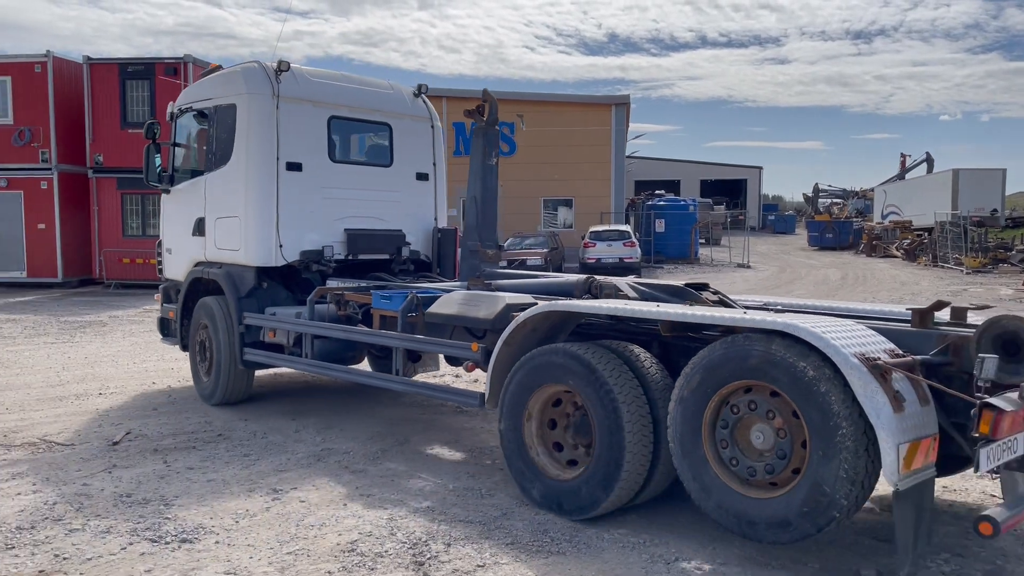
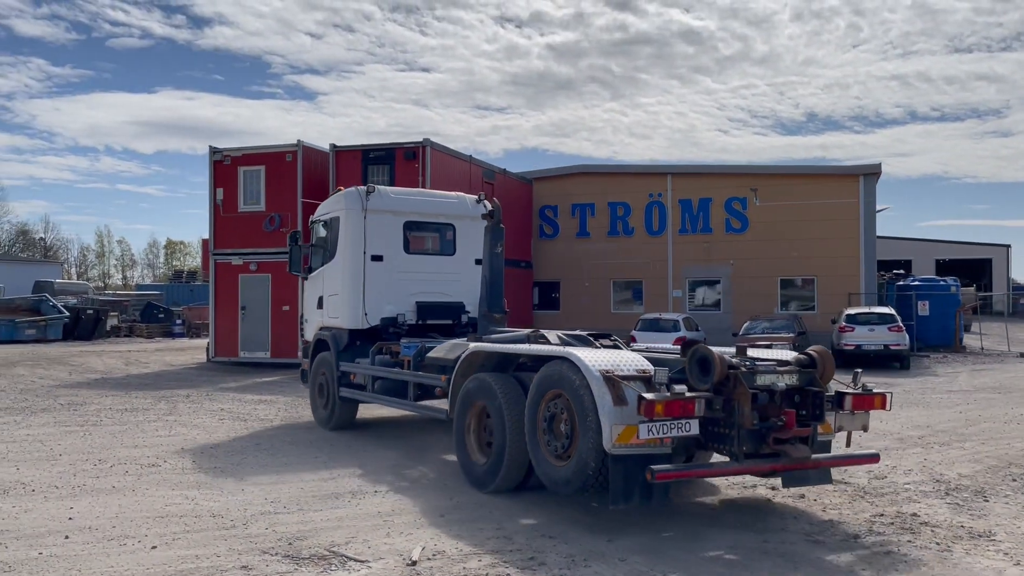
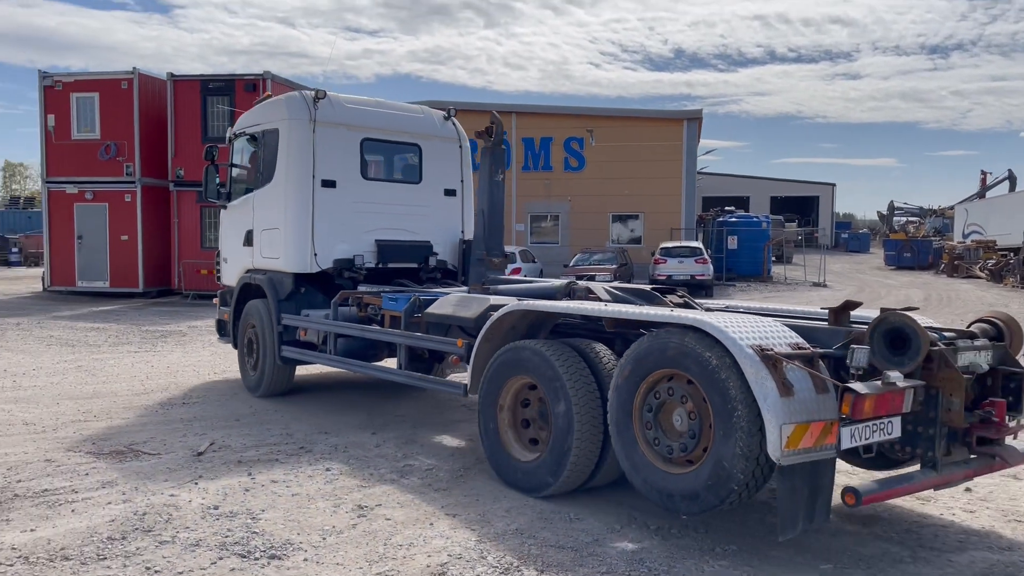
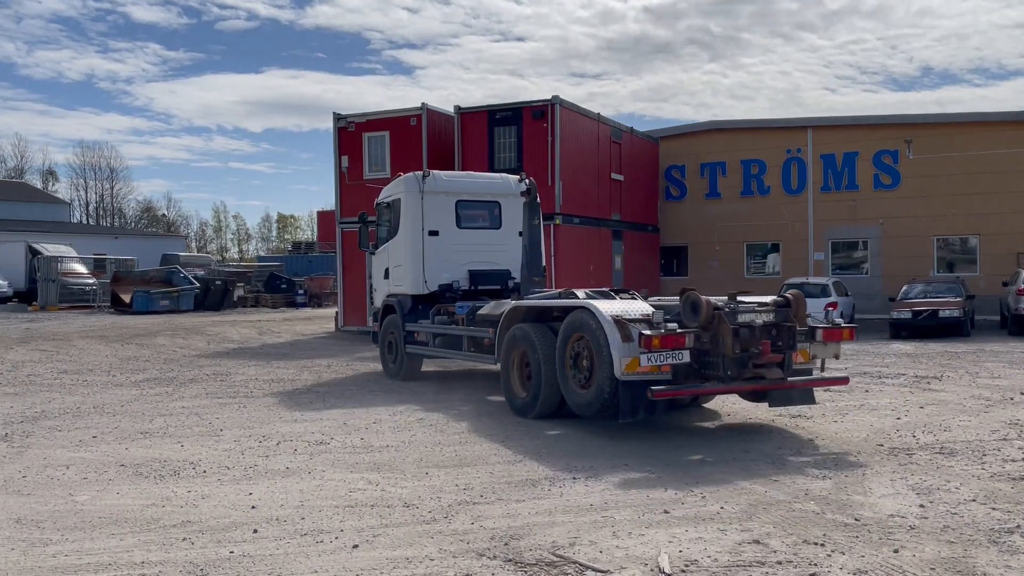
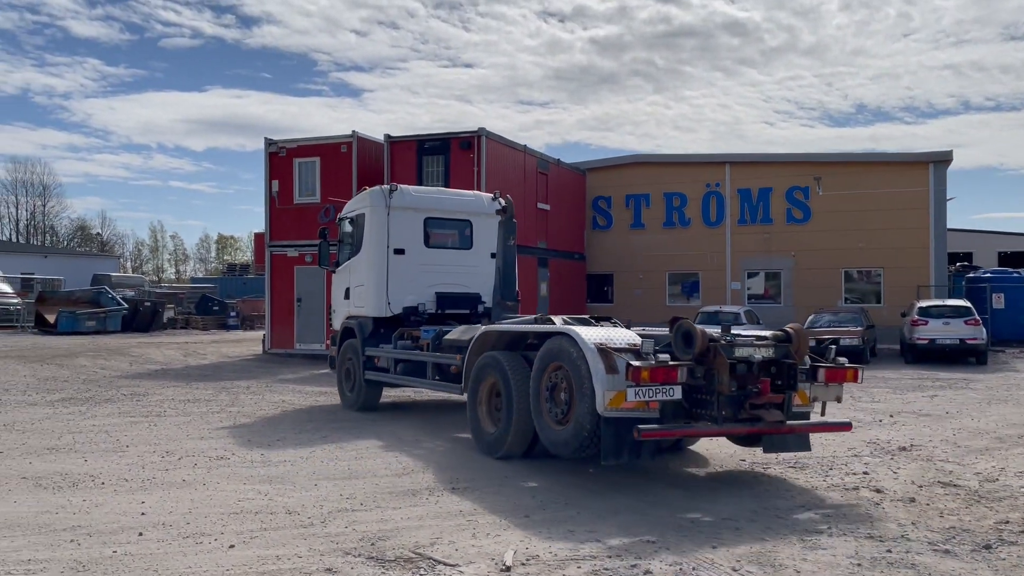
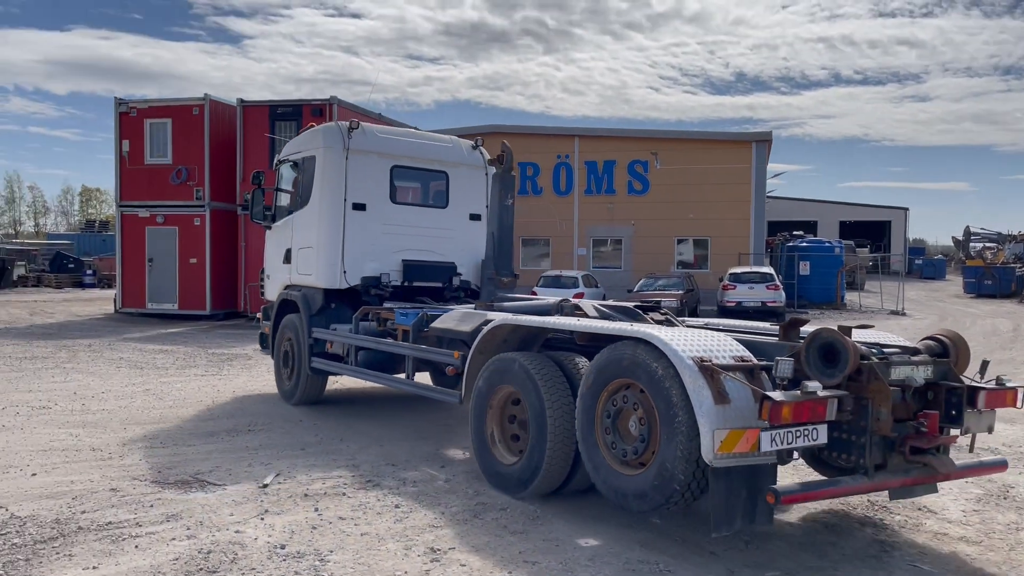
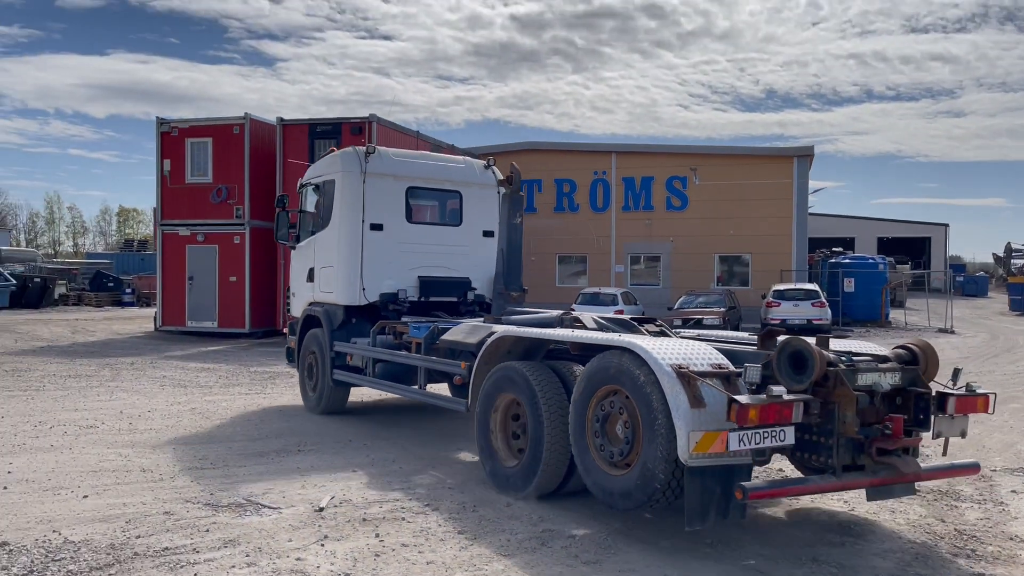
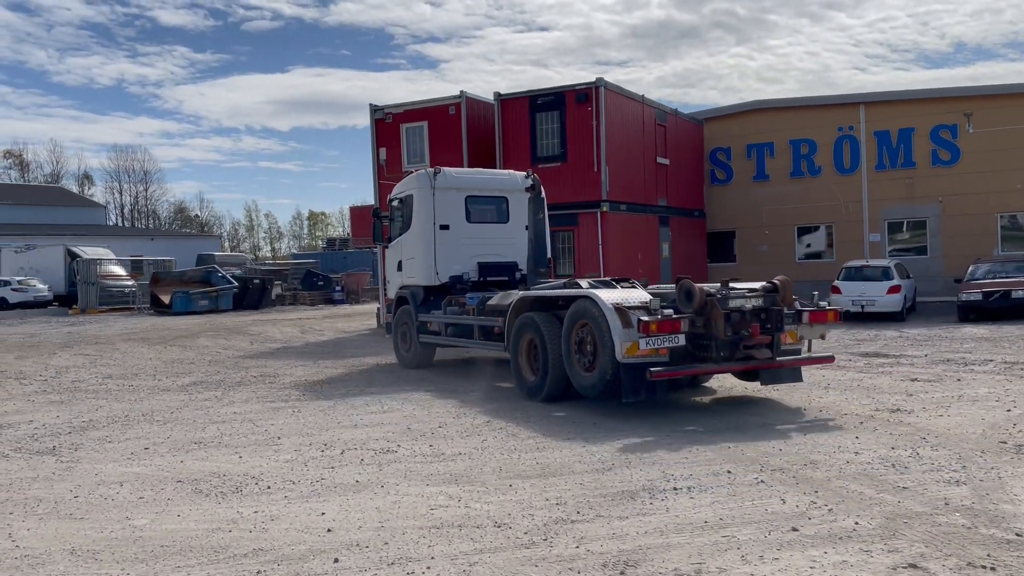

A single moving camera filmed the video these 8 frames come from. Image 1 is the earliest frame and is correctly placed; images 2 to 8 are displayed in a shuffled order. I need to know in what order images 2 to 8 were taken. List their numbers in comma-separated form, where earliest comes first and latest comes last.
3, 6, 7, 2, 5, 4, 8
